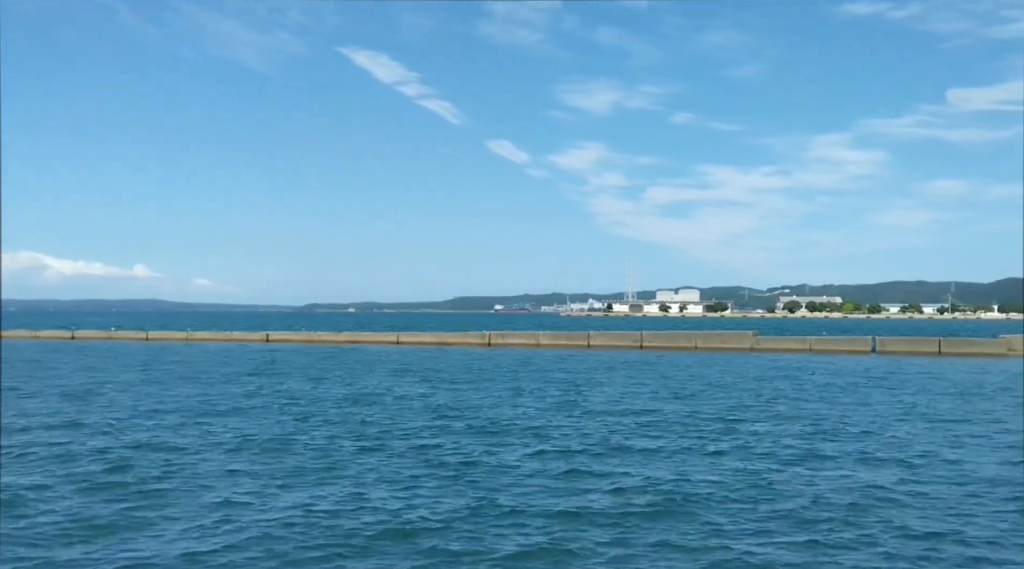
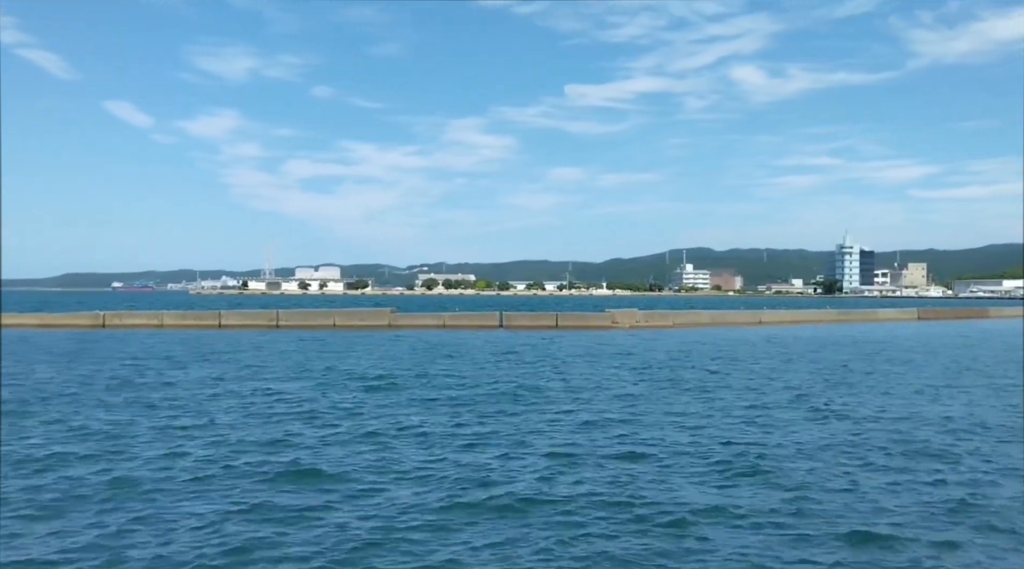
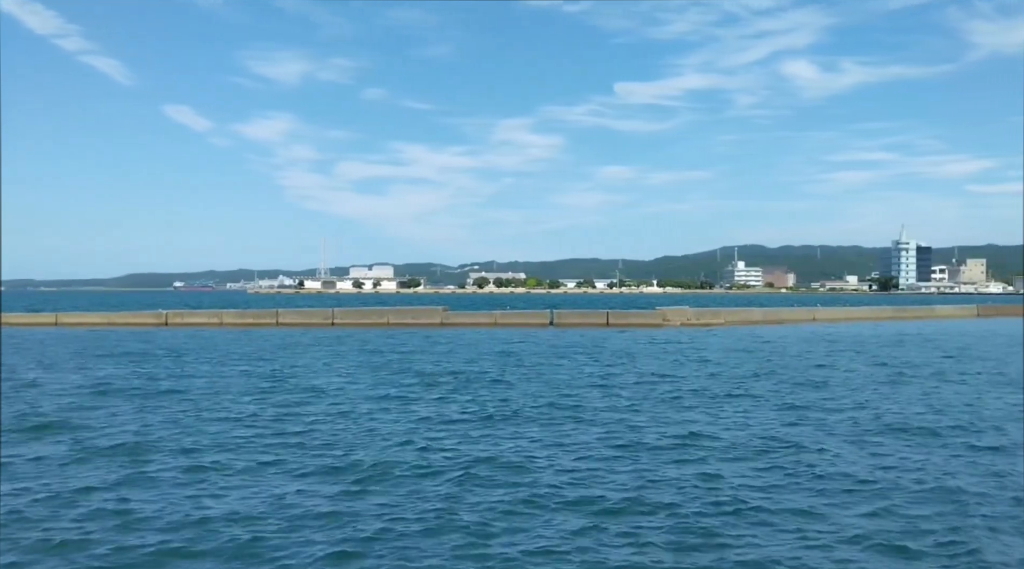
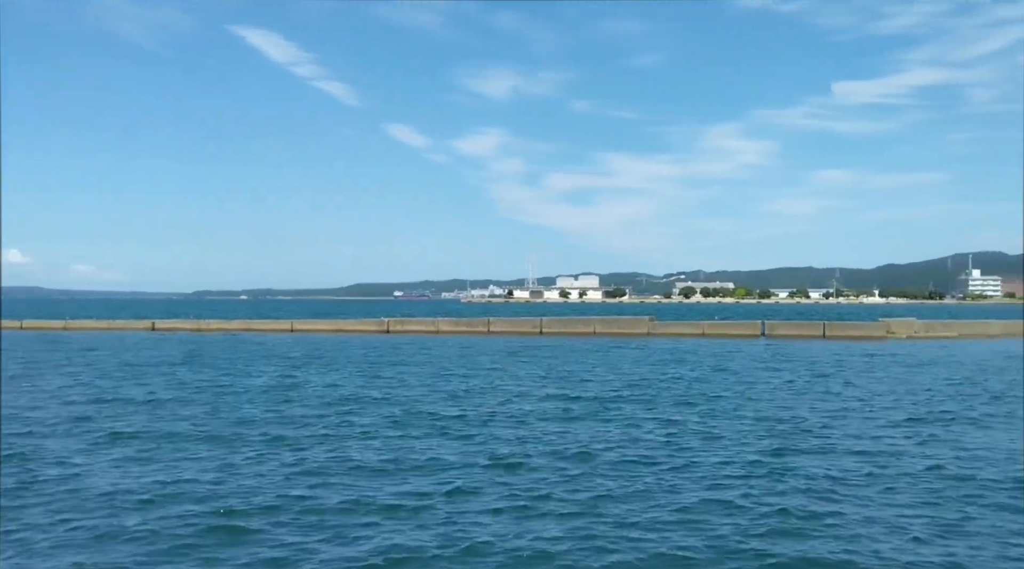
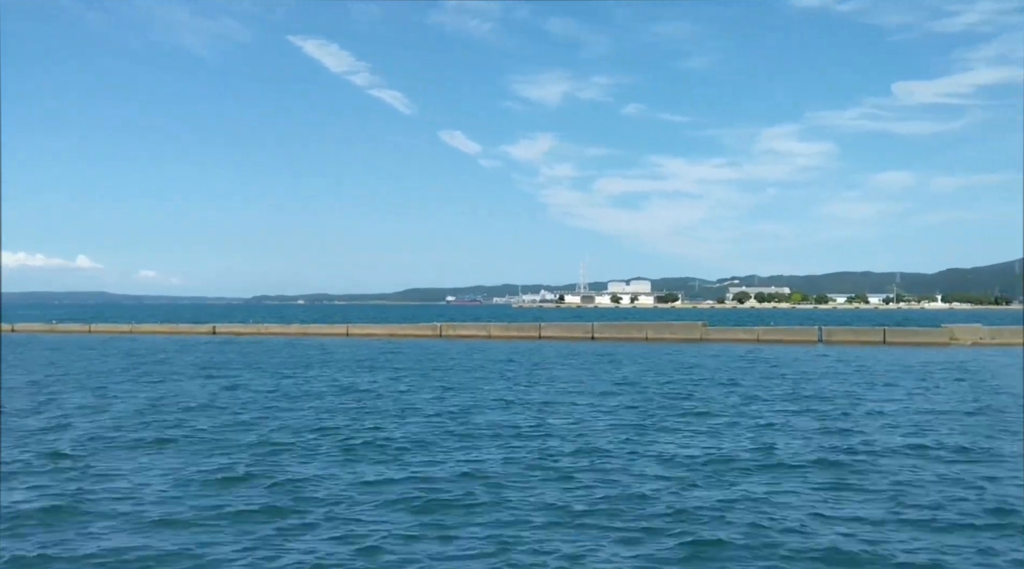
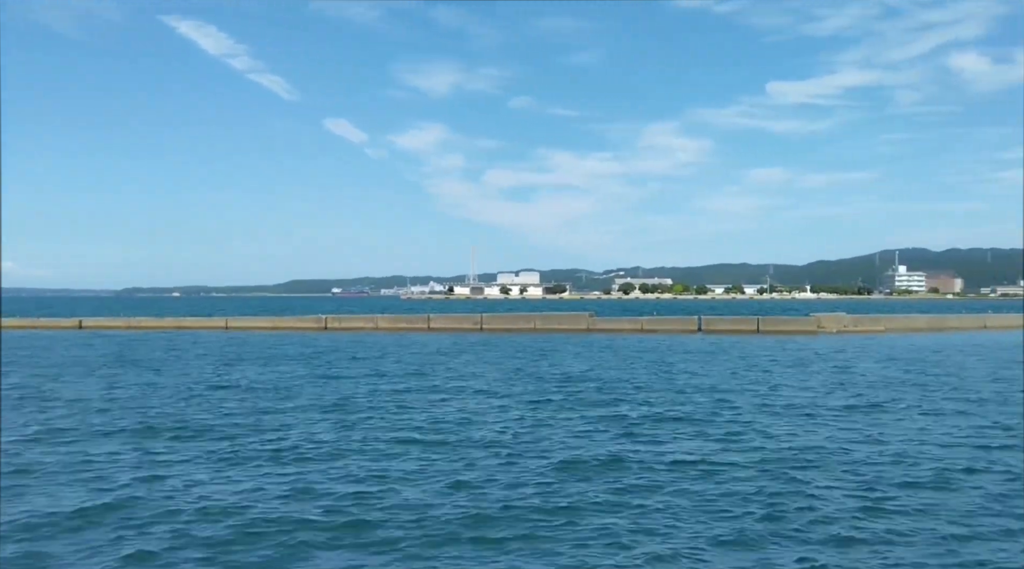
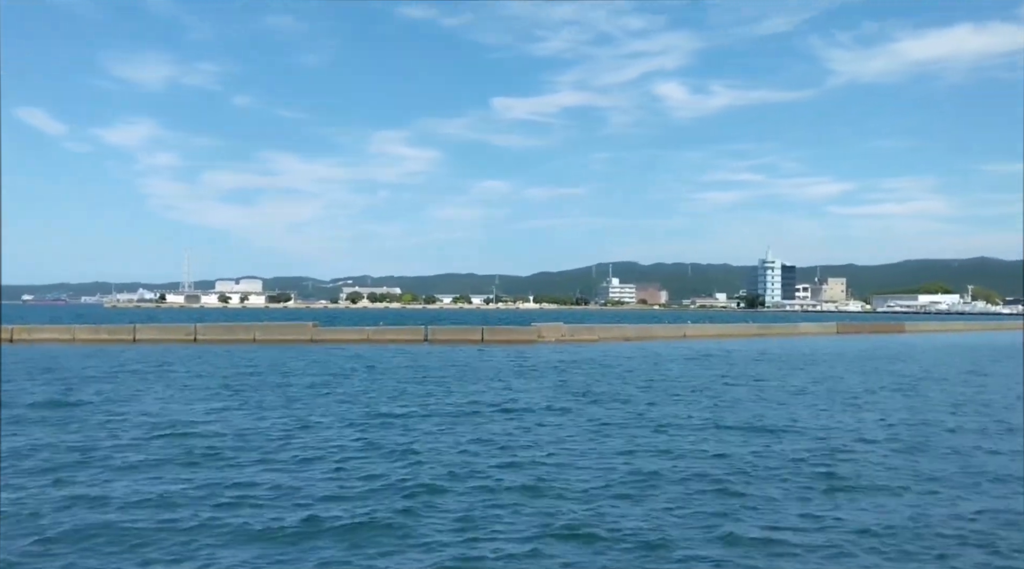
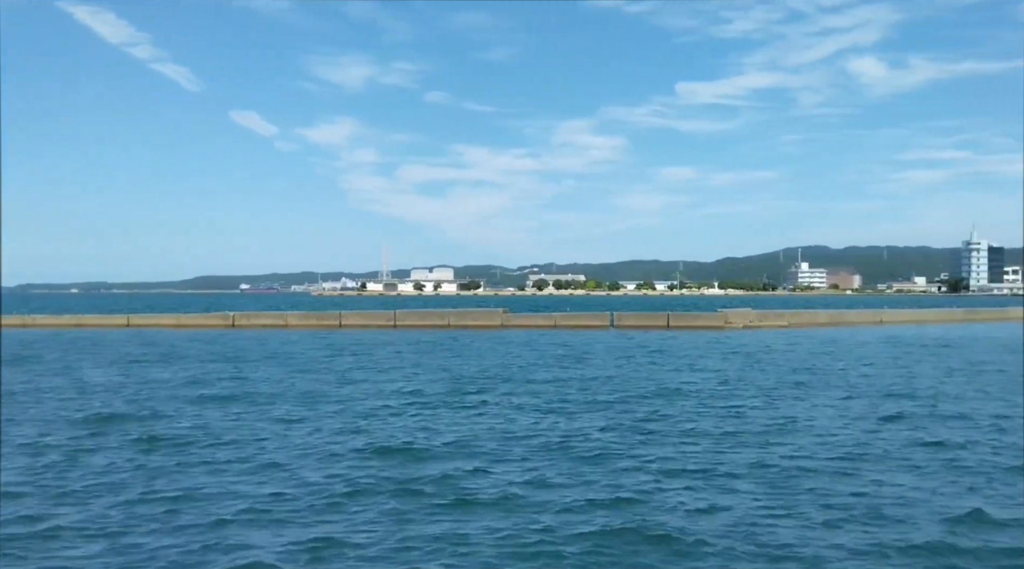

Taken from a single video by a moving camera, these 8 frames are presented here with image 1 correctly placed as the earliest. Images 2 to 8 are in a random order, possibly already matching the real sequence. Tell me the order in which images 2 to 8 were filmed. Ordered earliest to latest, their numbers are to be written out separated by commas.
5, 4, 6, 8, 3, 2, 7
